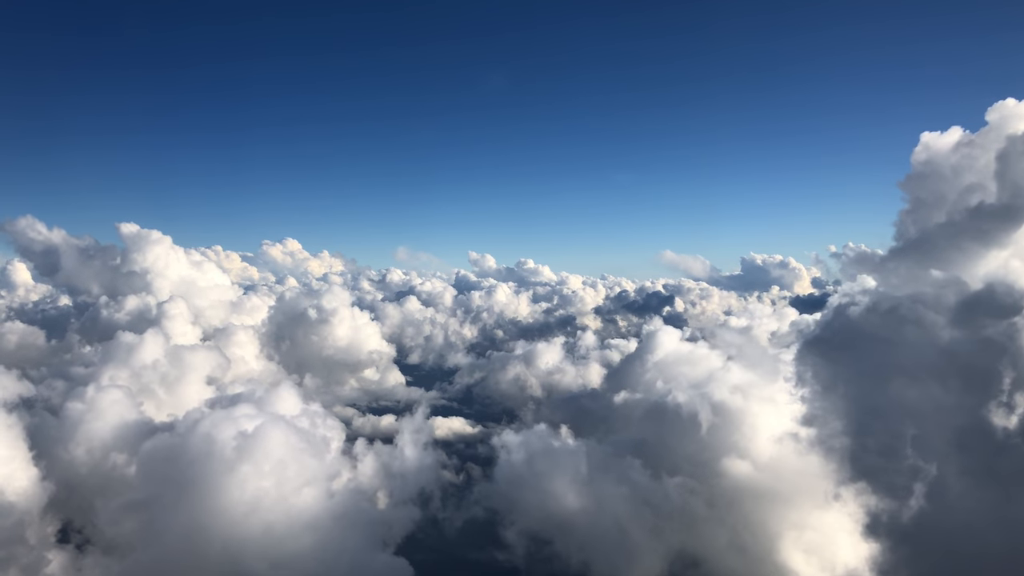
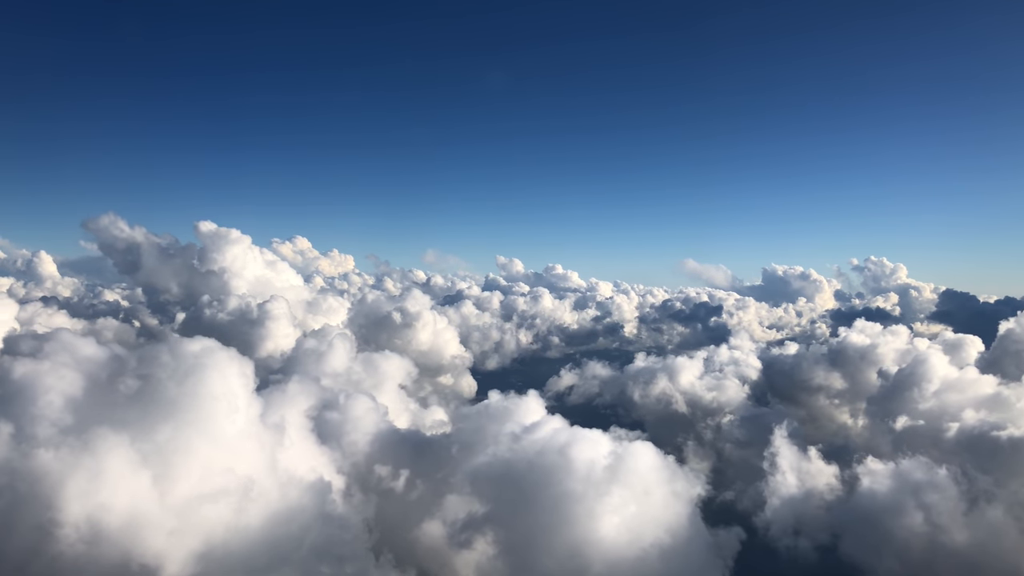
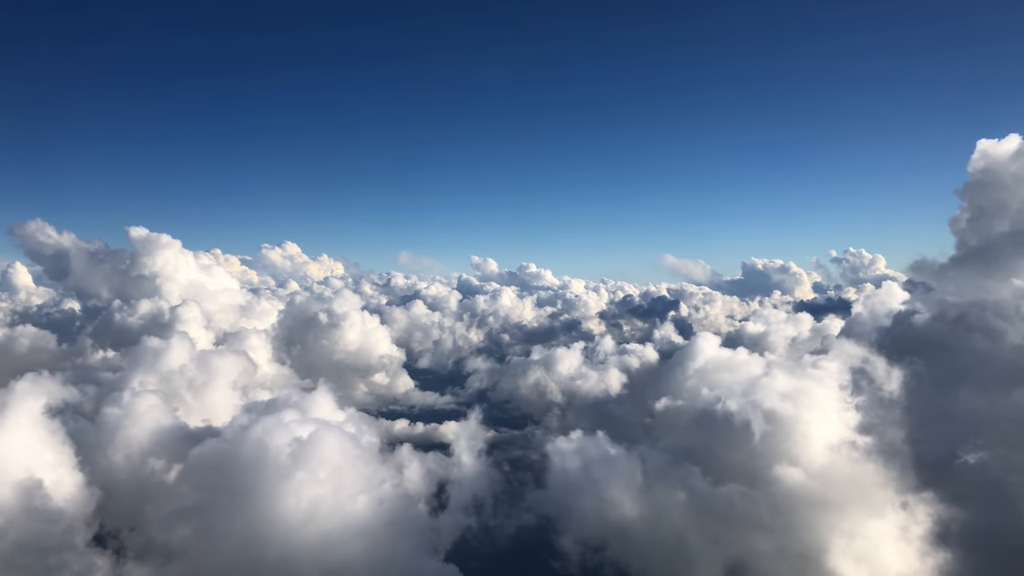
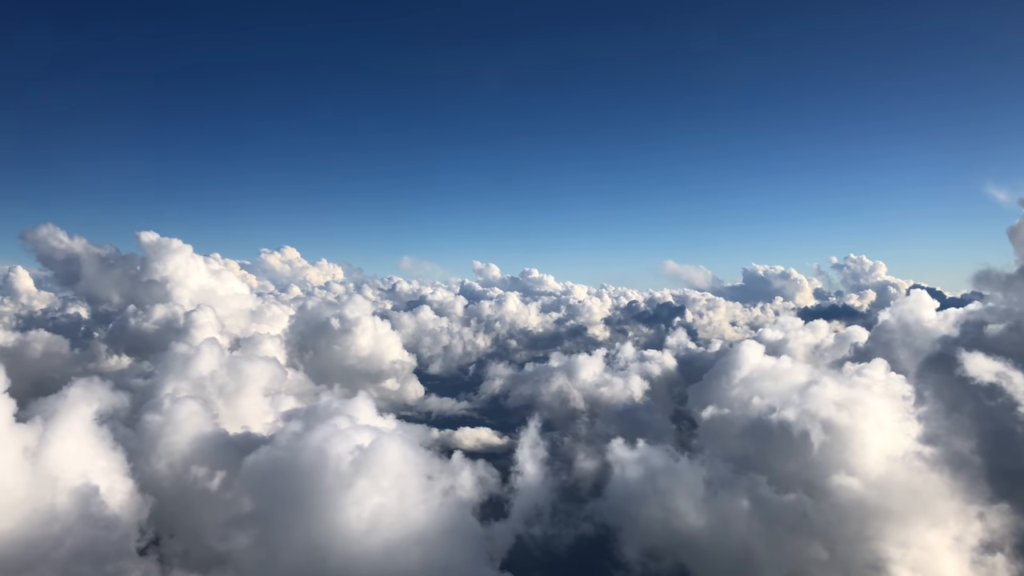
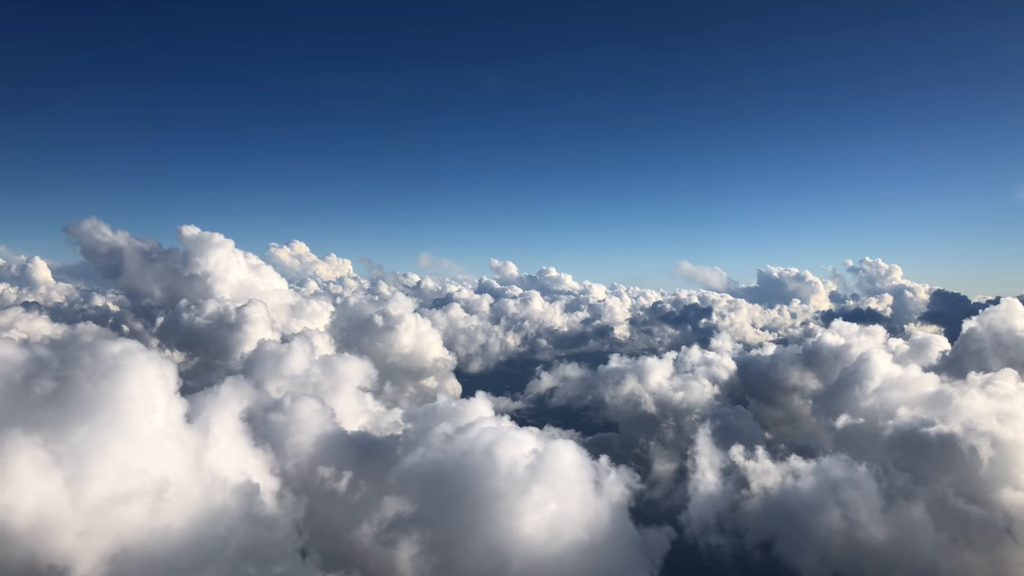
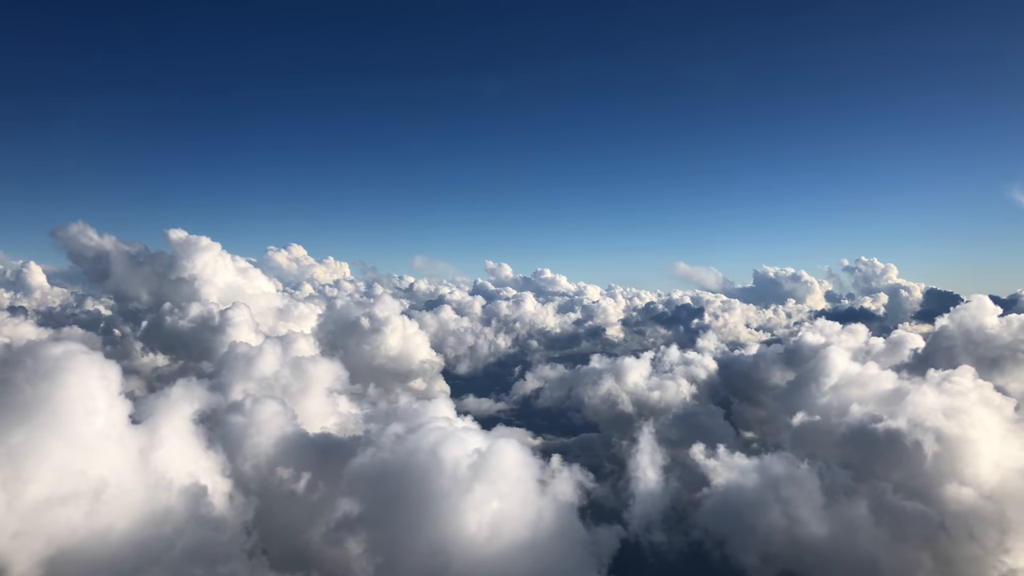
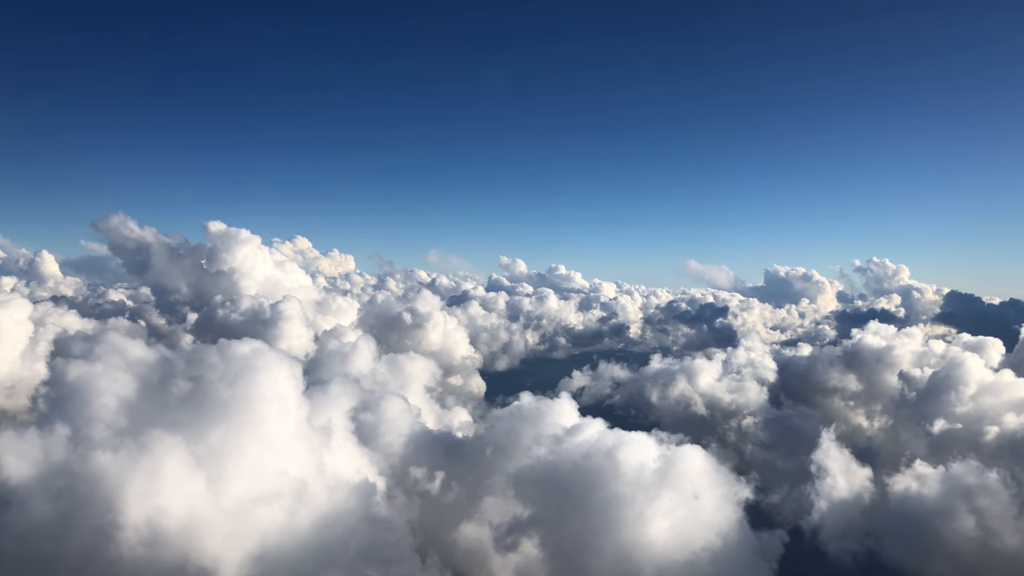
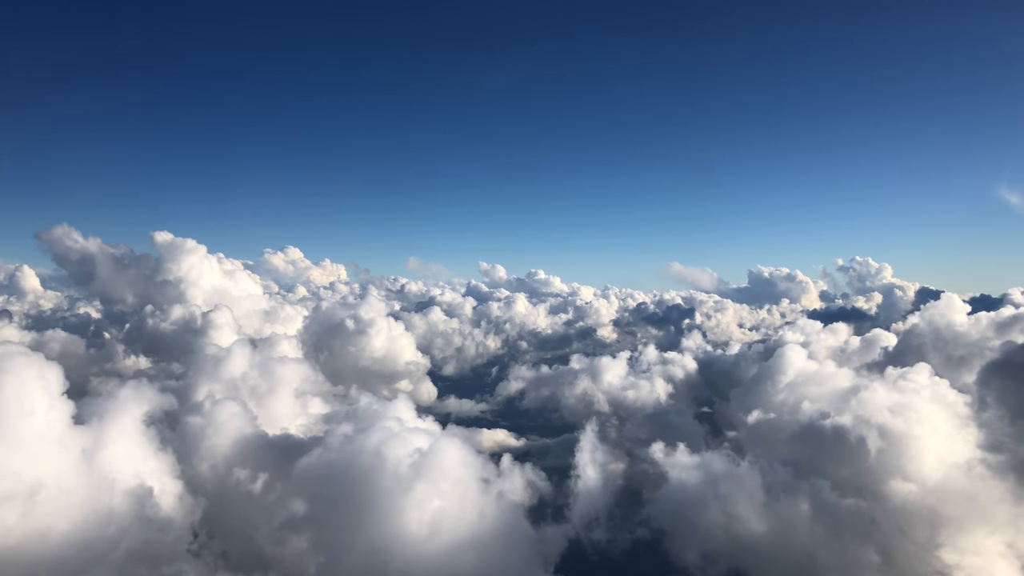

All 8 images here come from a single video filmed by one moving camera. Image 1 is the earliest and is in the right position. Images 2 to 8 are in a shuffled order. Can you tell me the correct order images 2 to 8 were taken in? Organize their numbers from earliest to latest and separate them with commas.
3, 4, 8, 6, 5, 2, 7
